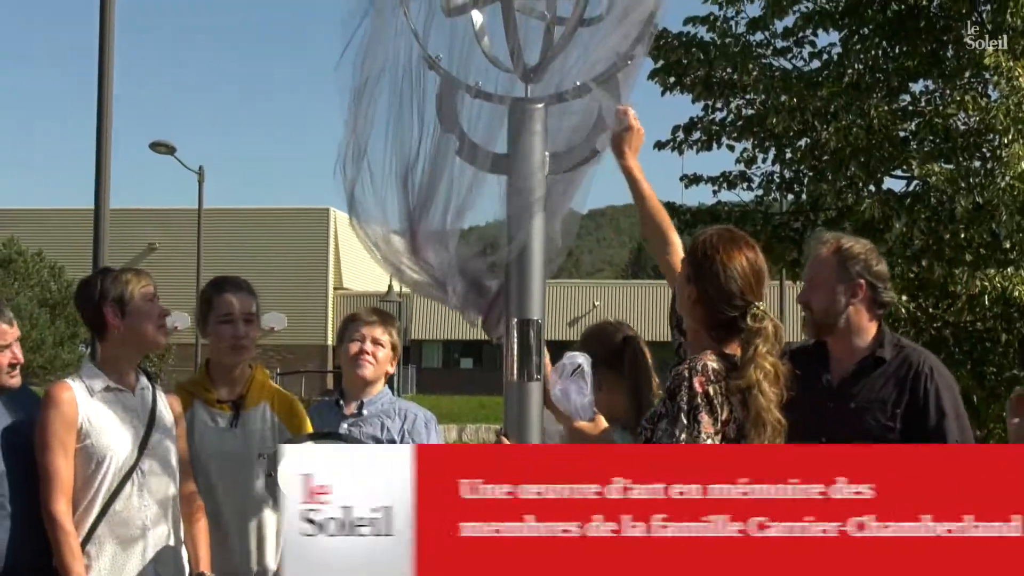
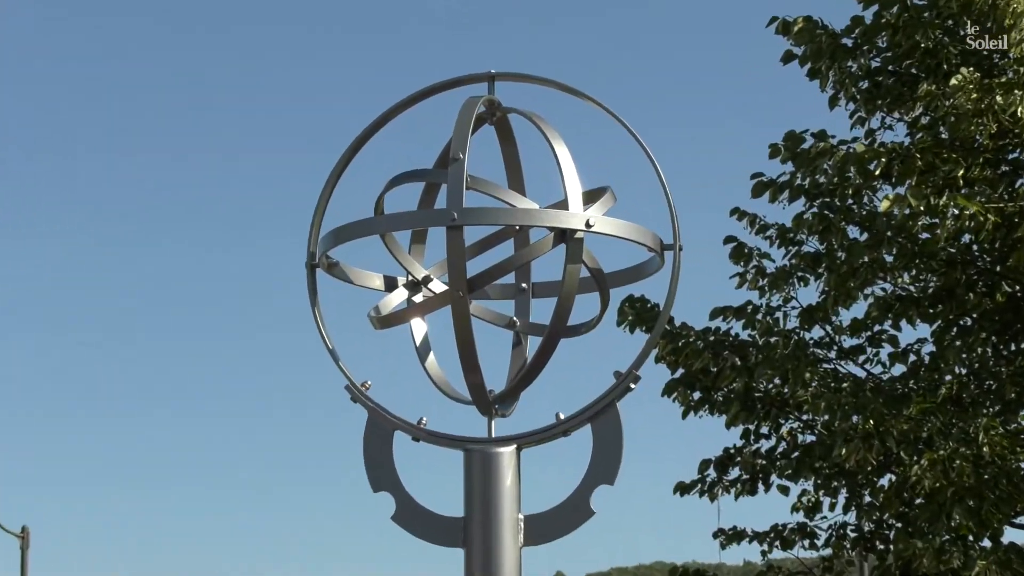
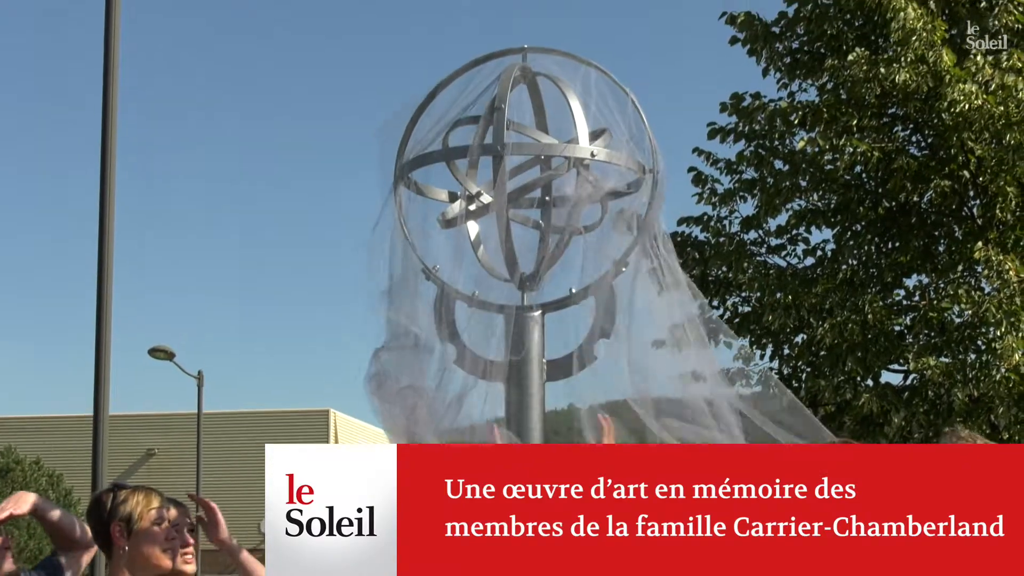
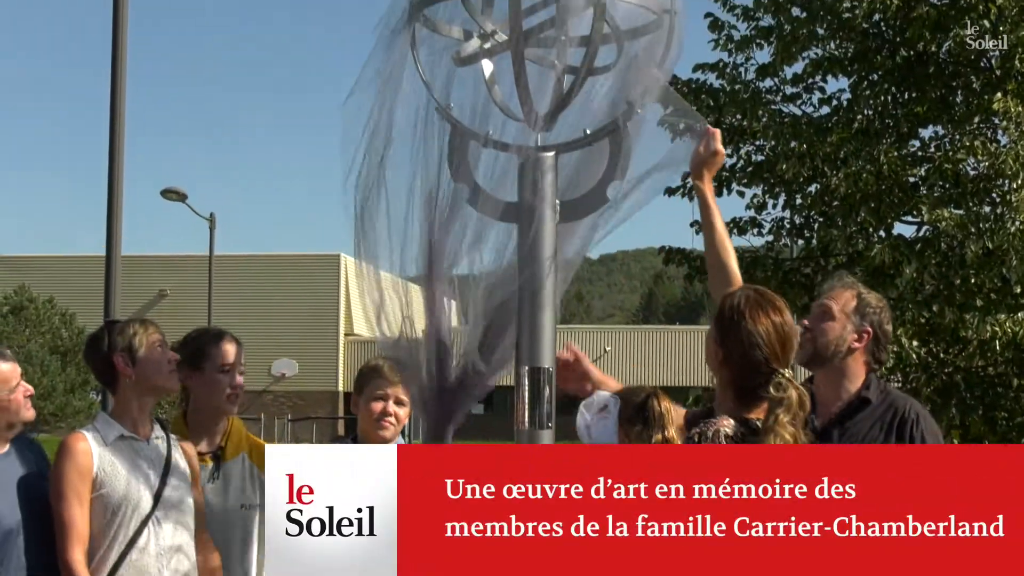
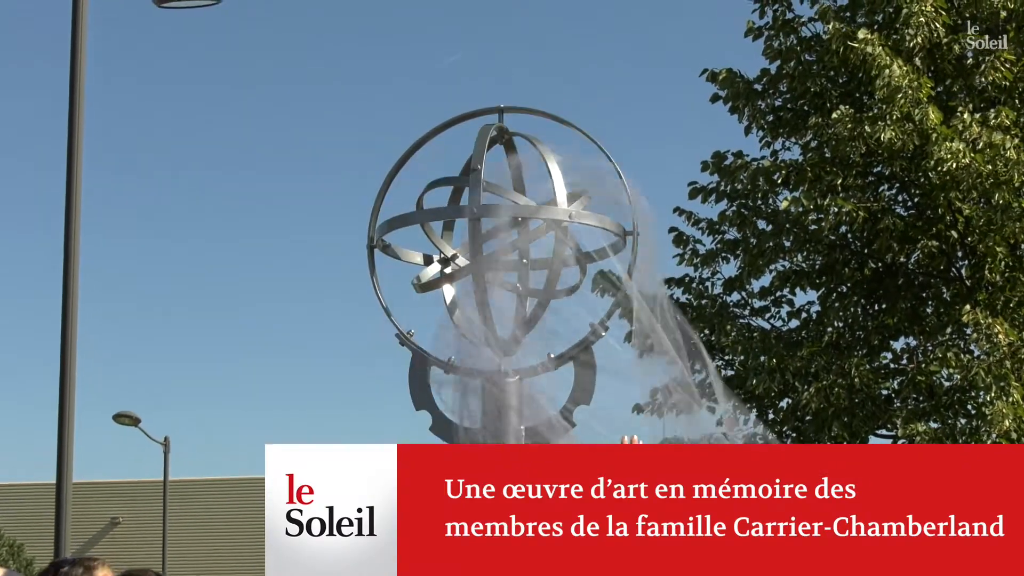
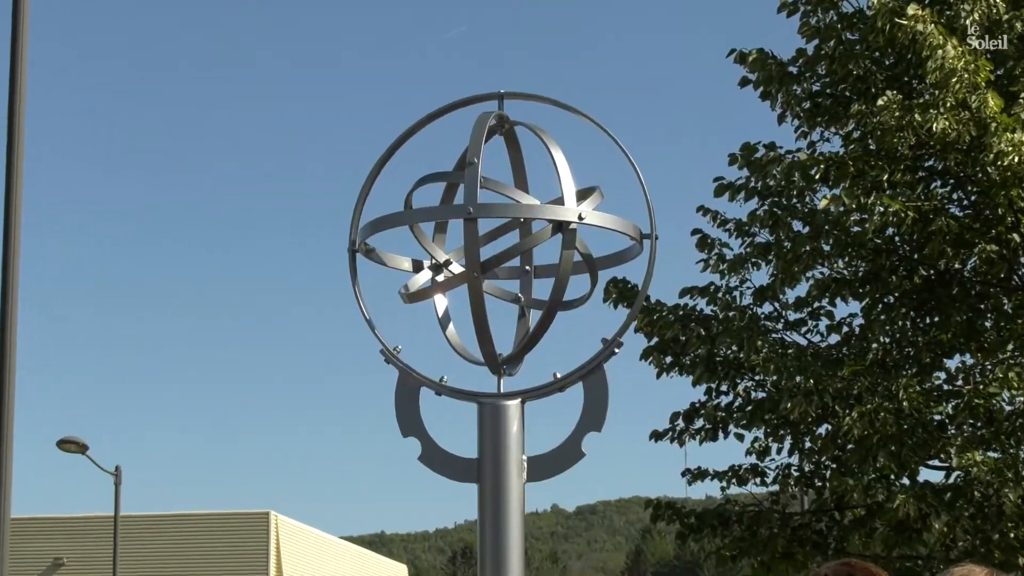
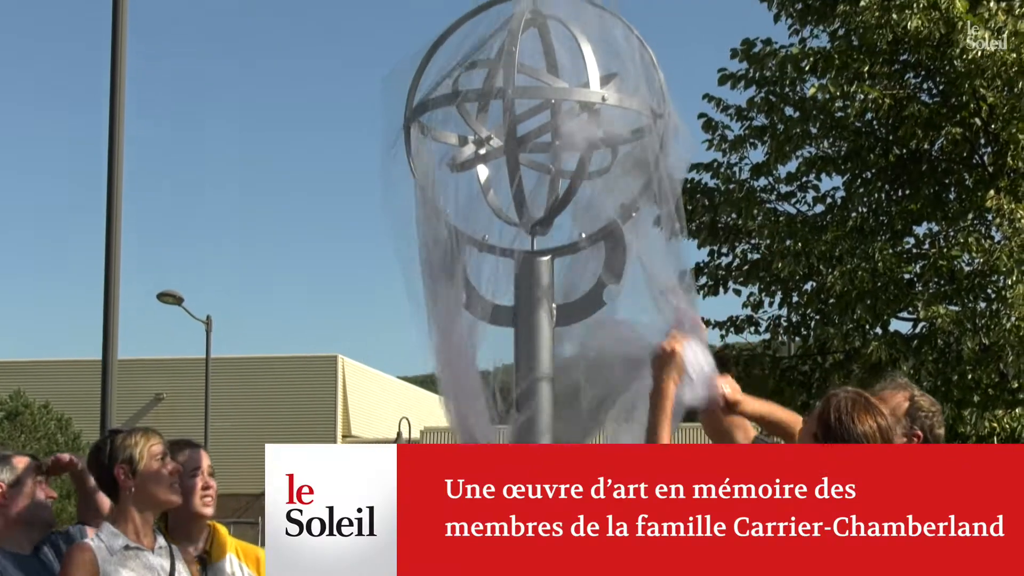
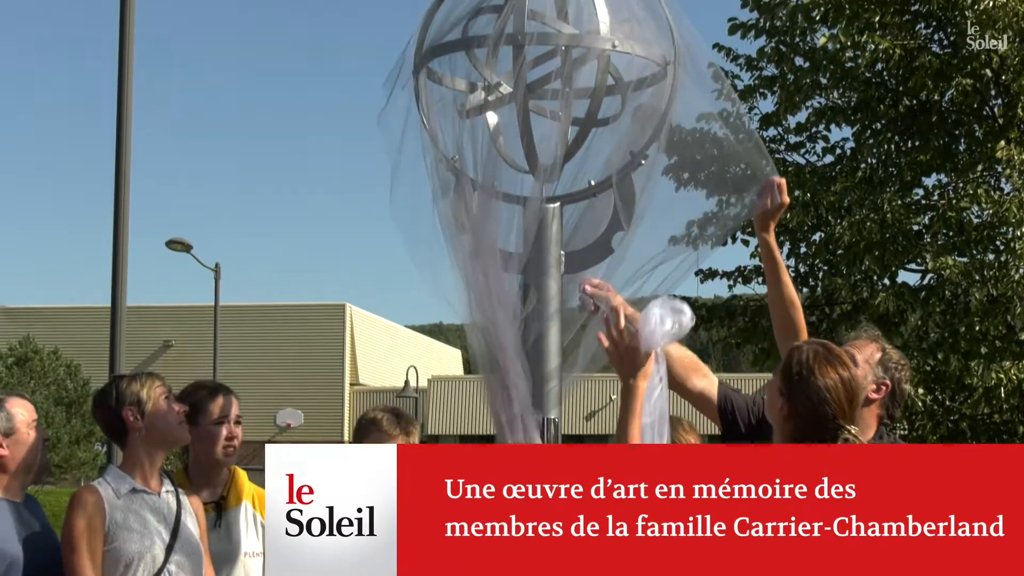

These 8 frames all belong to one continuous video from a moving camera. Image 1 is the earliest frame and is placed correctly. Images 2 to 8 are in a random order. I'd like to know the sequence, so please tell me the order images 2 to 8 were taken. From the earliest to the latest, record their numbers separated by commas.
4, 8, 7, 3, 5, 6, 2
